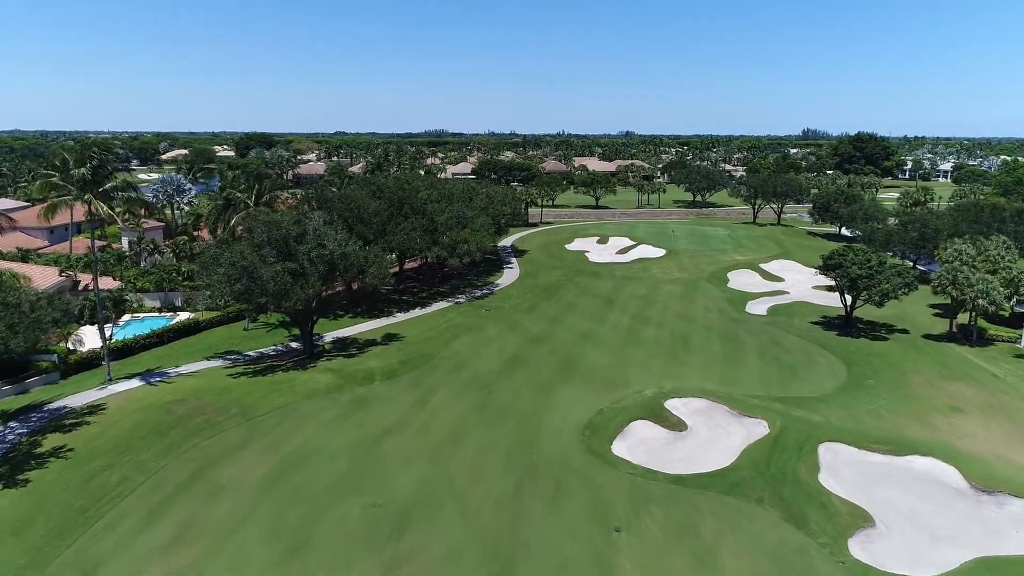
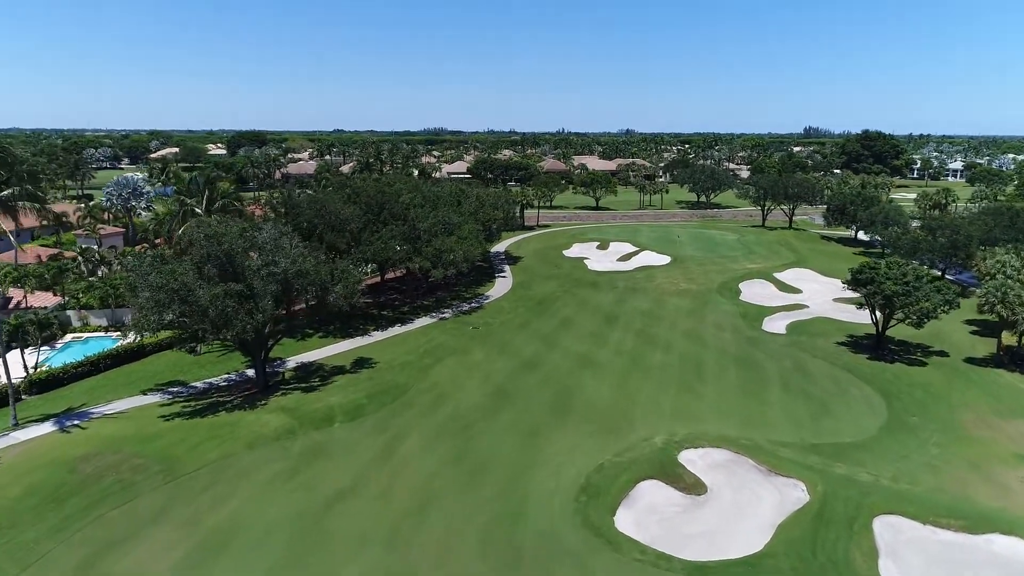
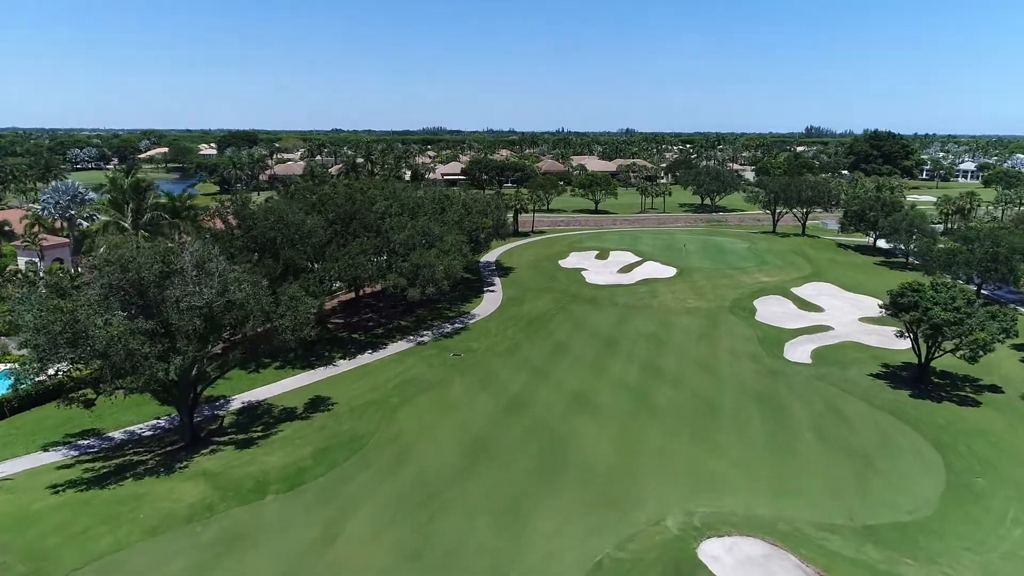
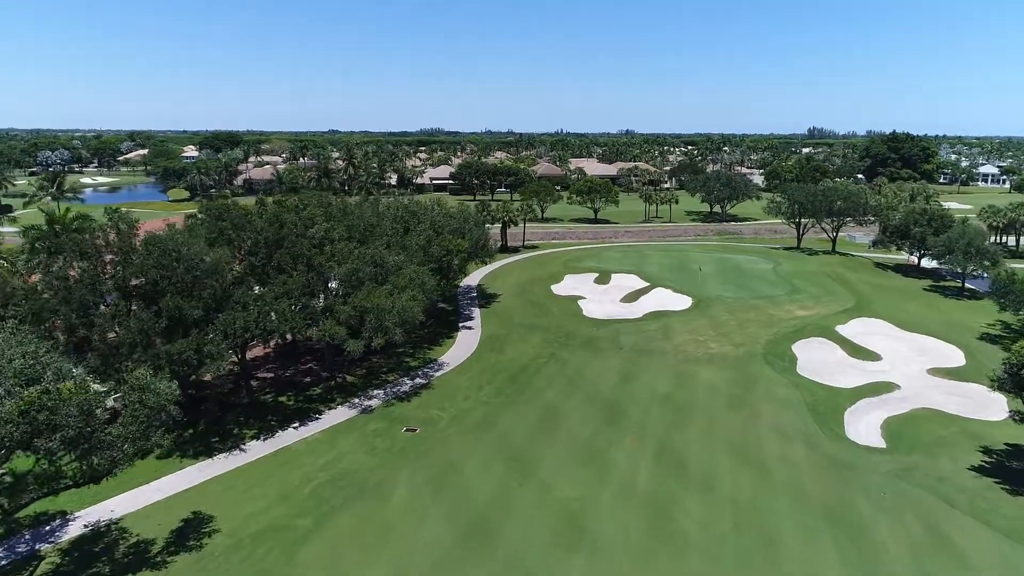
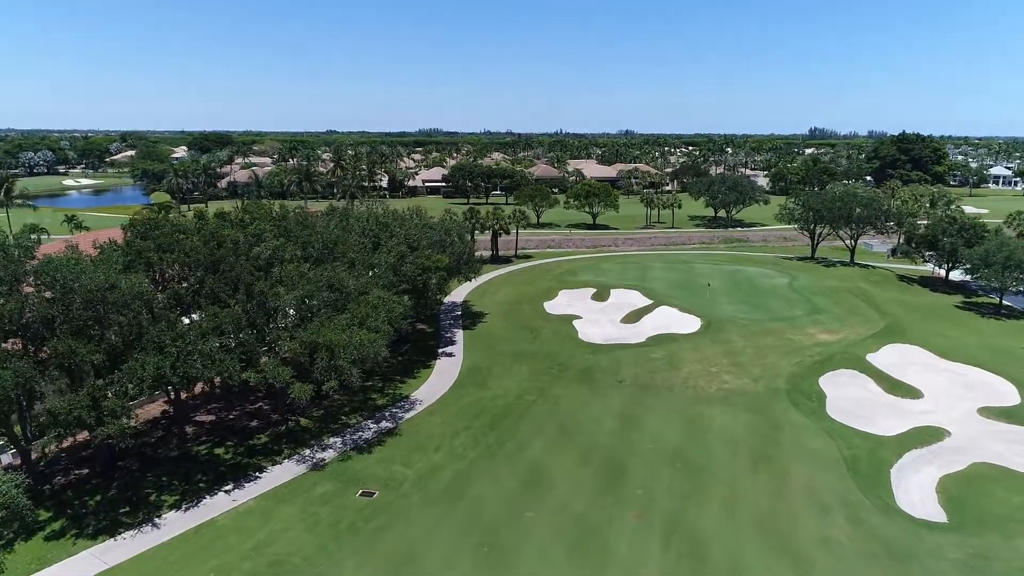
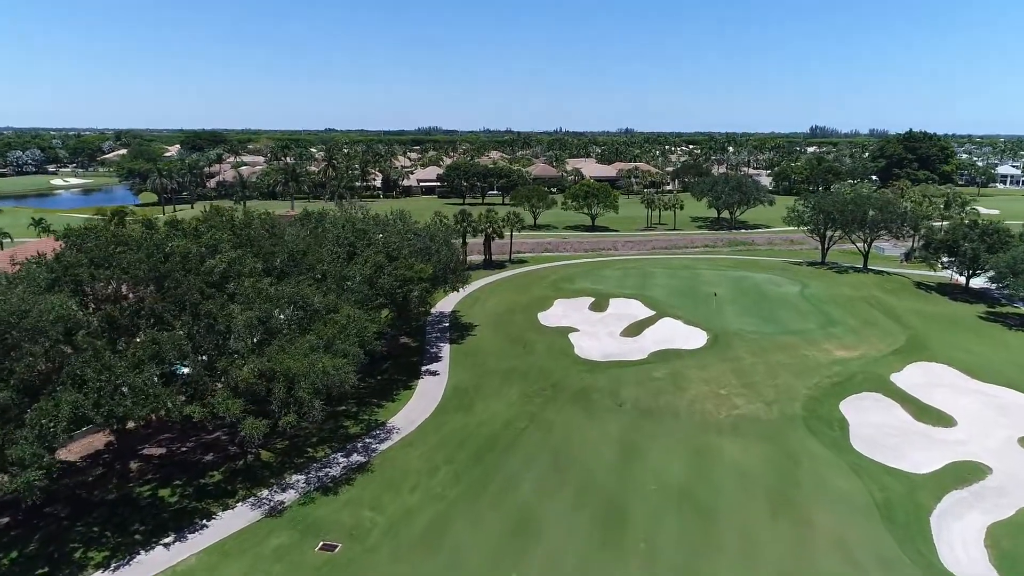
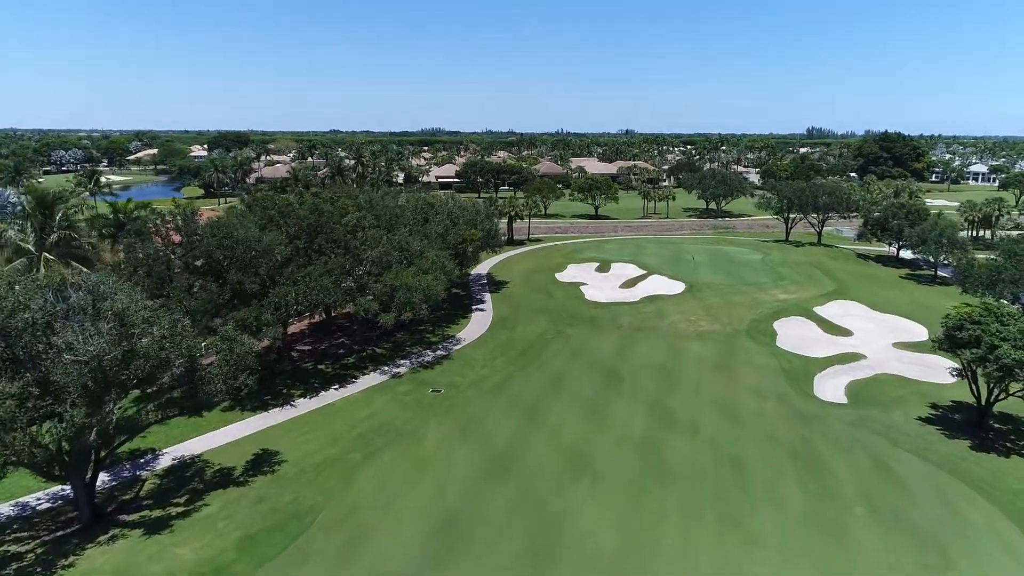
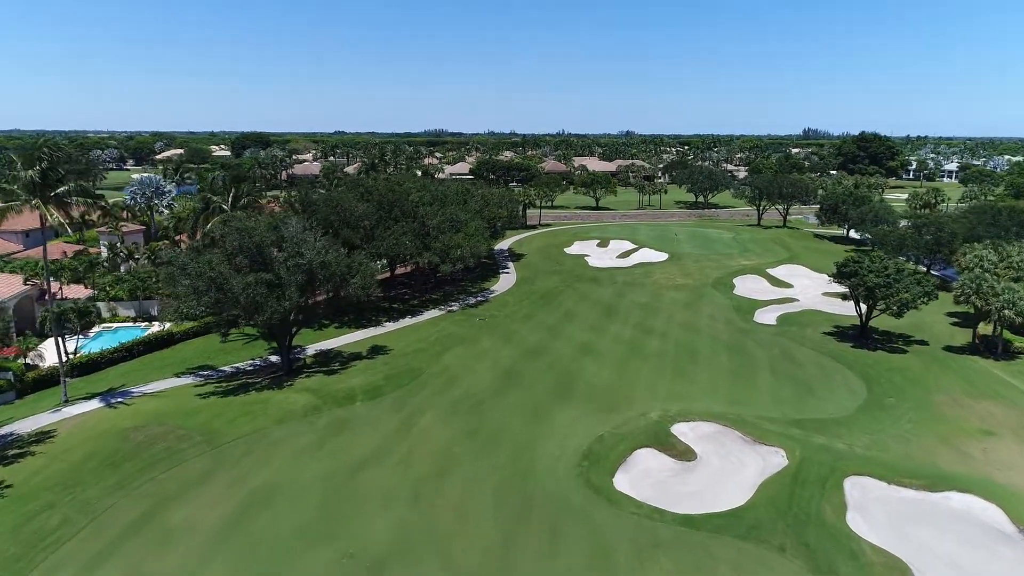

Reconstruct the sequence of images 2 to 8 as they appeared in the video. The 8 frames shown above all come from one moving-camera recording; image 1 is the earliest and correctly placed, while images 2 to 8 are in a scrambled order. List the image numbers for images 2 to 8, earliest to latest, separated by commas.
8, 2, 3, 7, 4, 5, 6
